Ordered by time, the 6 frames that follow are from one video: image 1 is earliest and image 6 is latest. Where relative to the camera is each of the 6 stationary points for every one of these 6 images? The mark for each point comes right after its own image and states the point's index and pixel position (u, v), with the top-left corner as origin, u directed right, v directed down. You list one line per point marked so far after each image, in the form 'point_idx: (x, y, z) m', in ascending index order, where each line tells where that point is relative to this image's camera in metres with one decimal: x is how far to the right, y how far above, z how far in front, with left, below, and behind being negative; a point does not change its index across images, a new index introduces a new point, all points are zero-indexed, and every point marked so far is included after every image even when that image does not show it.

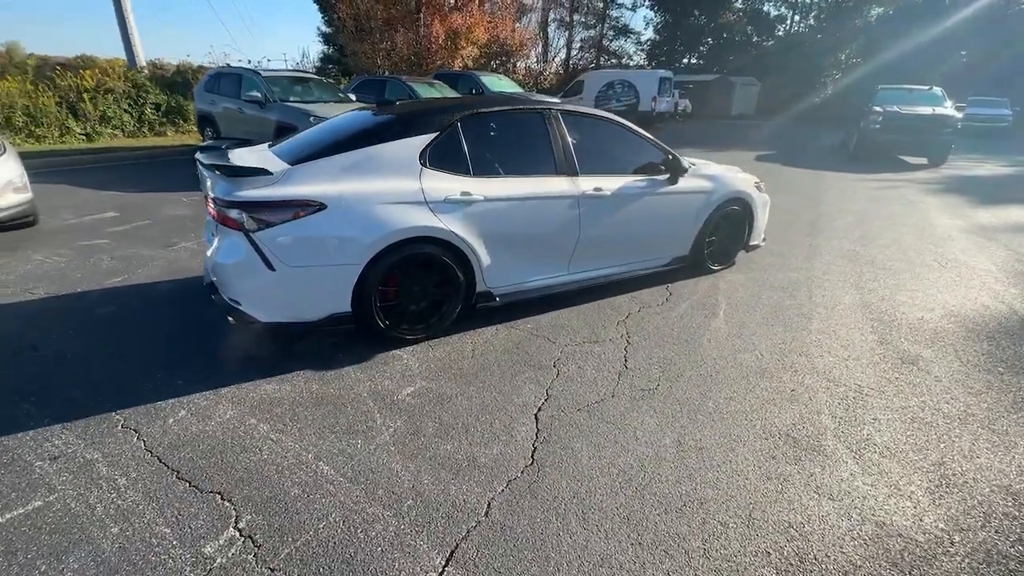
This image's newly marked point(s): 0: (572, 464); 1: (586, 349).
0: (+0.3, -1.0, +2.6) m
1: (+0.6, -0.5, +3.7) m
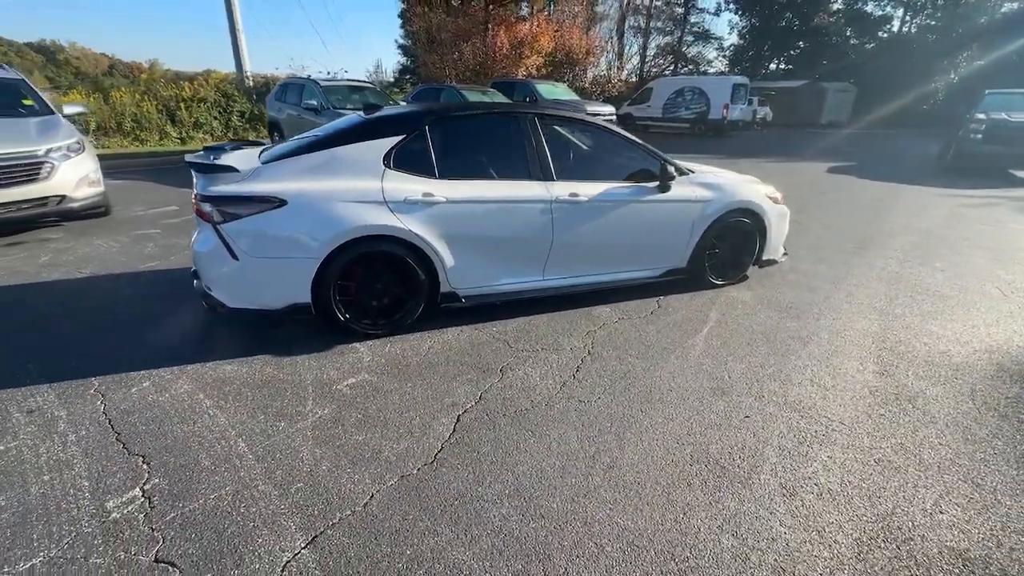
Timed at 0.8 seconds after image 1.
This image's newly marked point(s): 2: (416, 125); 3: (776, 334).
0: (-0.2, -1.0, +2.5) m
1: (+0.2, -0.5, +3.6) m
2: (-0.8, +1.3, +3.7) m
3: (+2.3, -0.4, +4.0) m
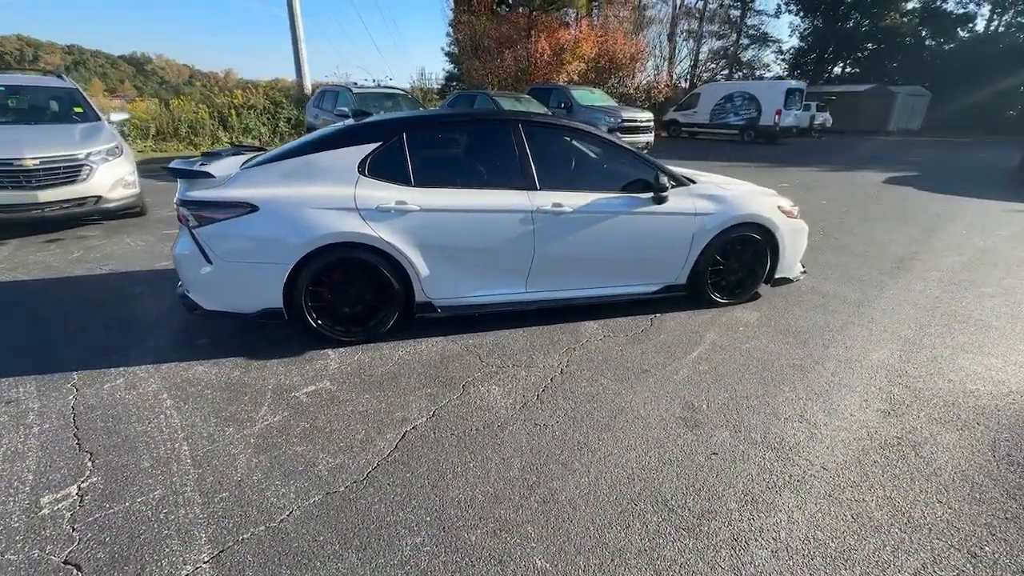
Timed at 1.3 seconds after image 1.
0: (-0.6, -1.0, +2.4) m
1: (0.0, -0.6, +3.5) m
2: (-0.9, +1.2, +3.7) m
3: (+2.1, -0.6, +3.7) m
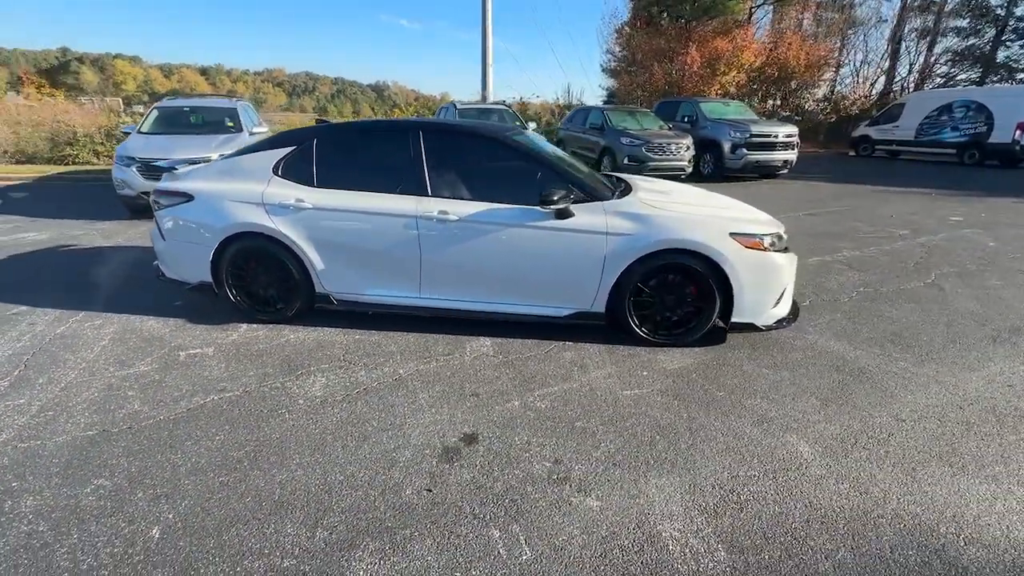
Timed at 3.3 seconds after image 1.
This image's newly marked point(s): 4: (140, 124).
0: (-2.2, -0.9, +2.8) m
1: (-1.2, -0.6, +3.6) m
2: (-1.8, +1.3, +4.1) m
3: (+0.8, -0.8, +3.0) m
4: (-7.5, +3.3, +9.5) m
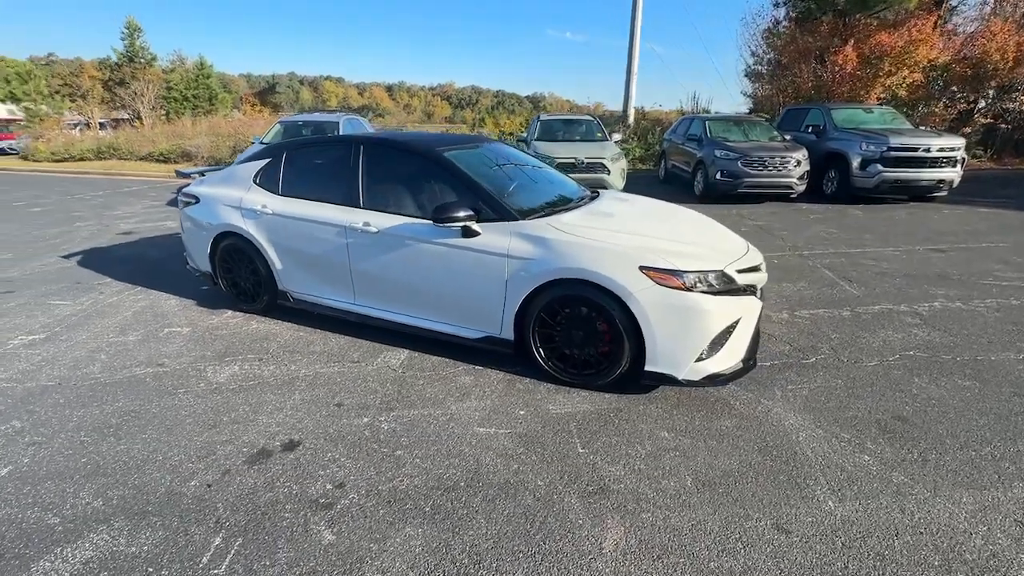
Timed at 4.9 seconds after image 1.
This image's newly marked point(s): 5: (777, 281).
0: (-3.2, -0.8, +3.4) m
1: (-2.0, -0.6, +3.9) m
2: (-2.2, +1.3, +4.6) m
3: (-0.3, -1.0, +2.8) m
4: (-6.0, +3.7, +11.4) m
5: (+3.3, +0.1, +5.8) m
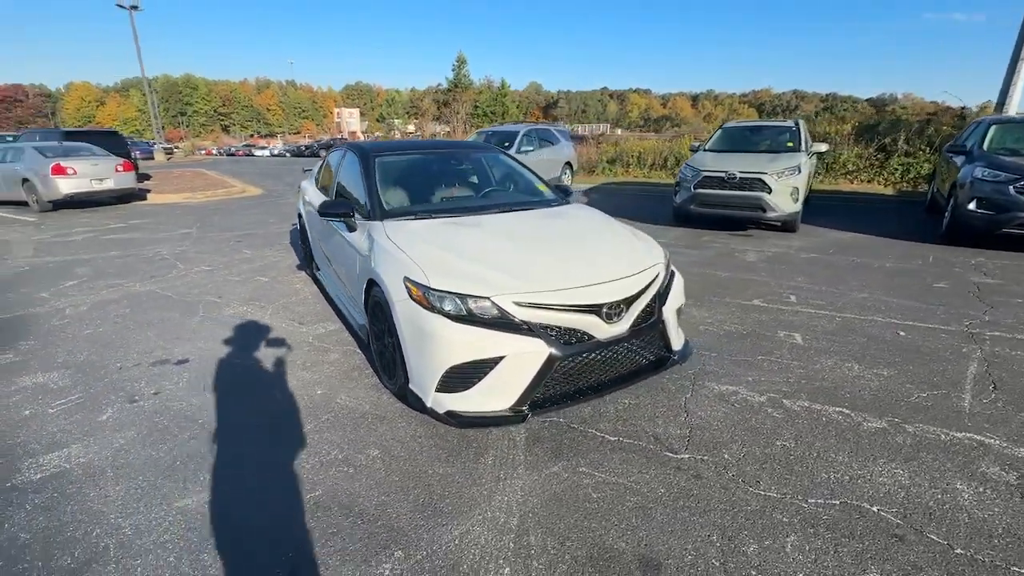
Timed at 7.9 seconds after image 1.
0: (-4.0, -0.2, +5.4) m
1: (-2.8, -0.3, +5.2) m
2: (-2.2, +1.7, +5.8) m
3: (-2.0, -0.8, +3.4) m
4: (-1.2, +4.2, +13.5) m
5: (+2.8, -0.6, +4.0) m
